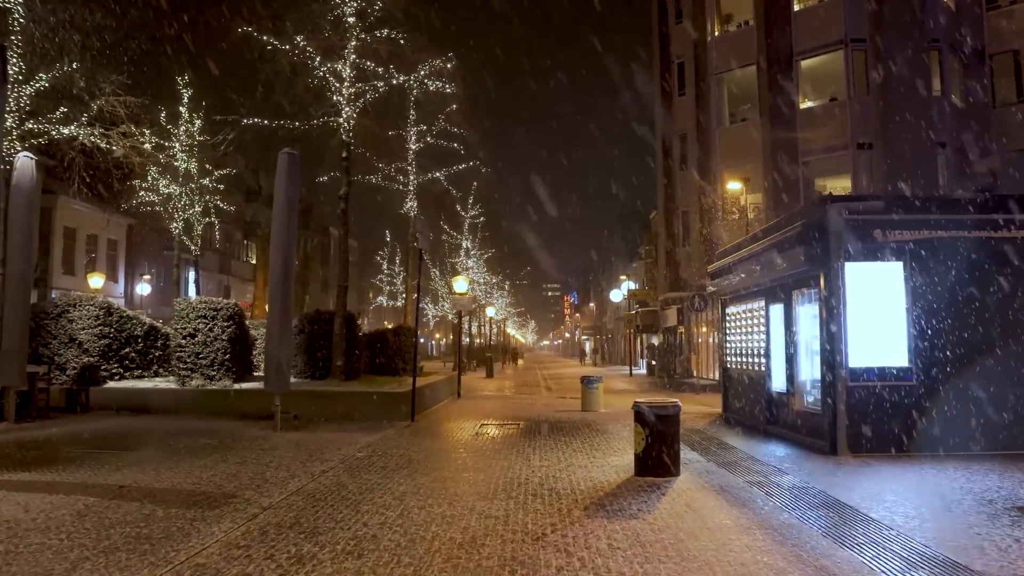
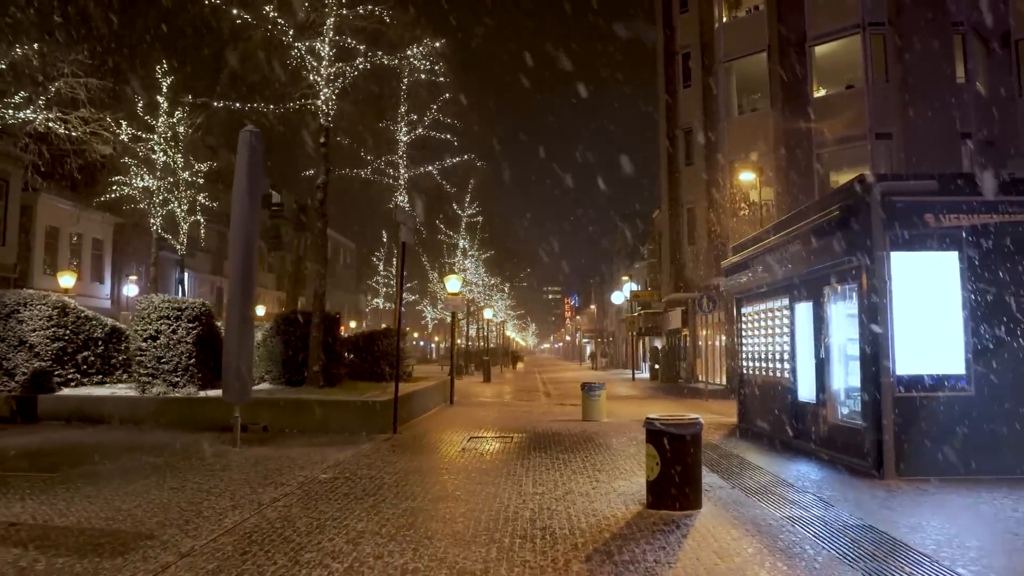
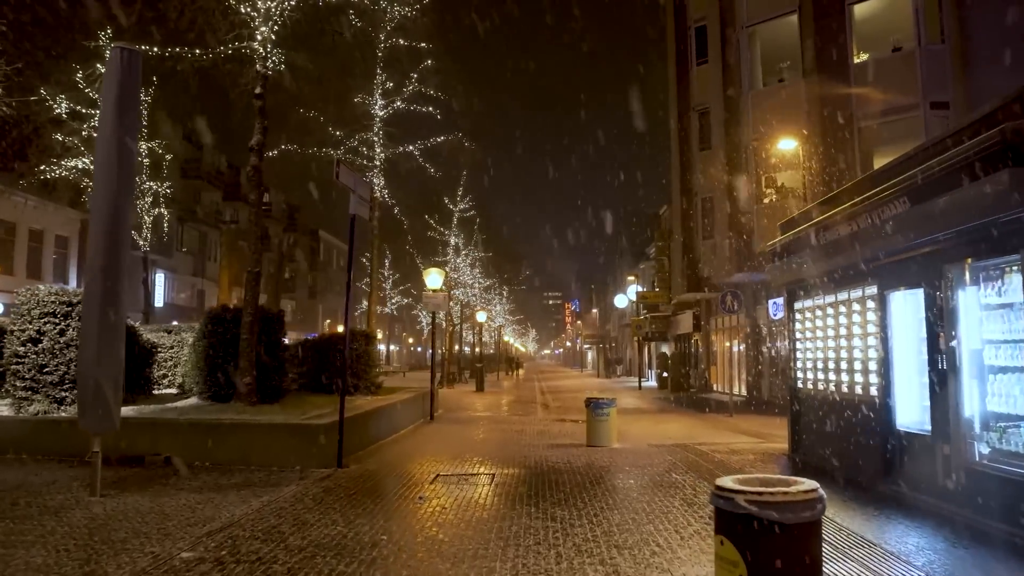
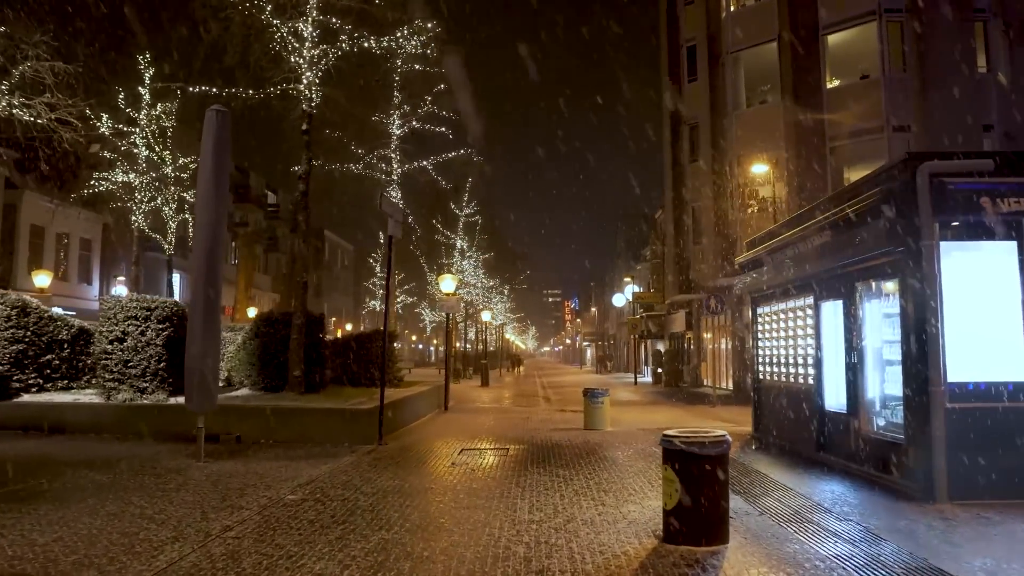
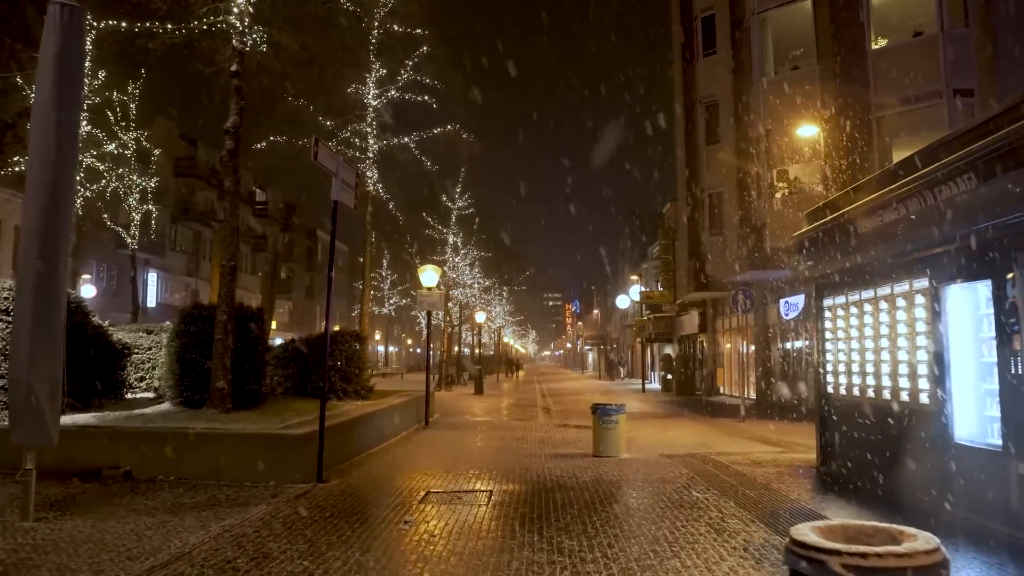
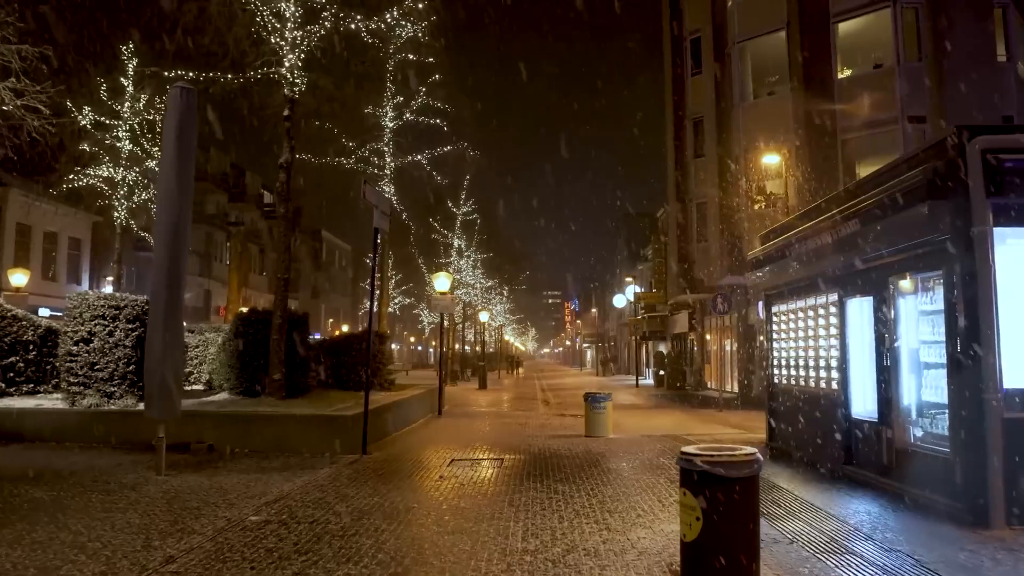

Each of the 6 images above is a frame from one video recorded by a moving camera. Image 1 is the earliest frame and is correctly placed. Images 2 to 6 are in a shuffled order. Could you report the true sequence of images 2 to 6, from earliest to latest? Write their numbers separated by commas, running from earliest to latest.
2, 4, 6, 3, 5
